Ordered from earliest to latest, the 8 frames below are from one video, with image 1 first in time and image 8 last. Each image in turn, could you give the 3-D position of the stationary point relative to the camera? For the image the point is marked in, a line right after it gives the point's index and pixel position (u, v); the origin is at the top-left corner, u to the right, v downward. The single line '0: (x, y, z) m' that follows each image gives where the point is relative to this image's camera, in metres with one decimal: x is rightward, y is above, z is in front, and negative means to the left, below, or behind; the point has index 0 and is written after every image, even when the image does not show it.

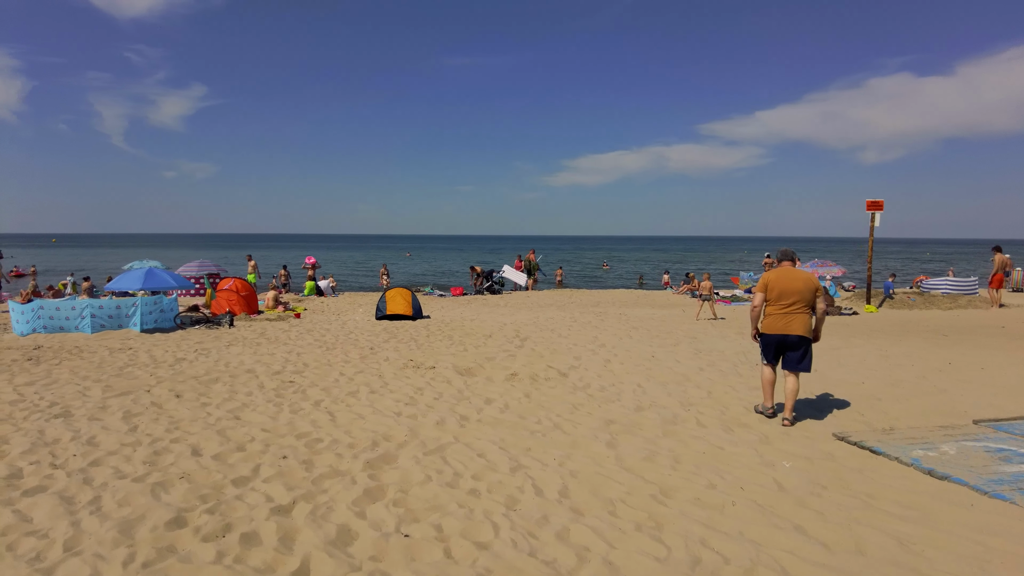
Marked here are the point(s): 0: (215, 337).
0: (-4.9, -0.8, +10.8) m
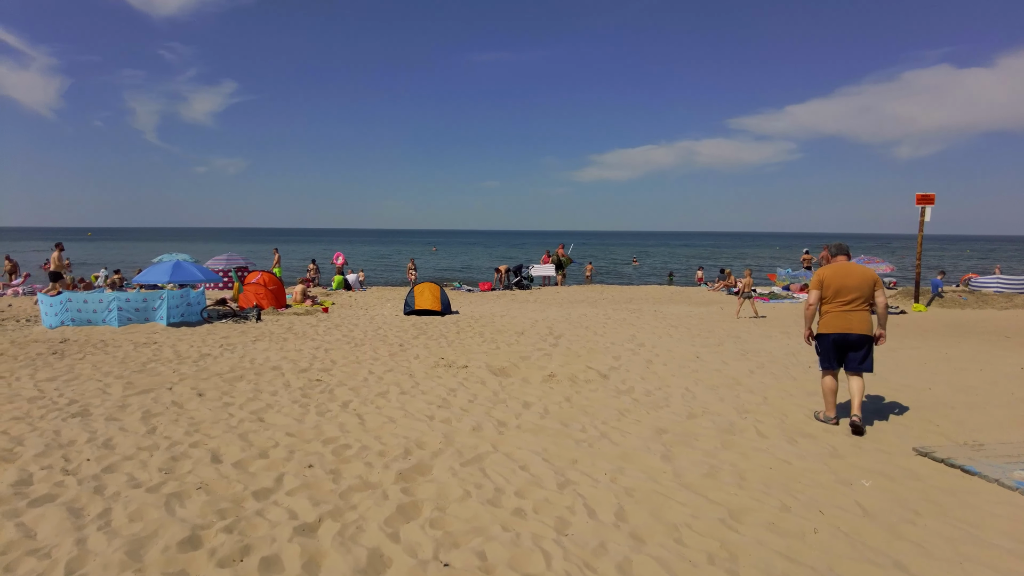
0: (-4.3, -0.7, +10.6) m
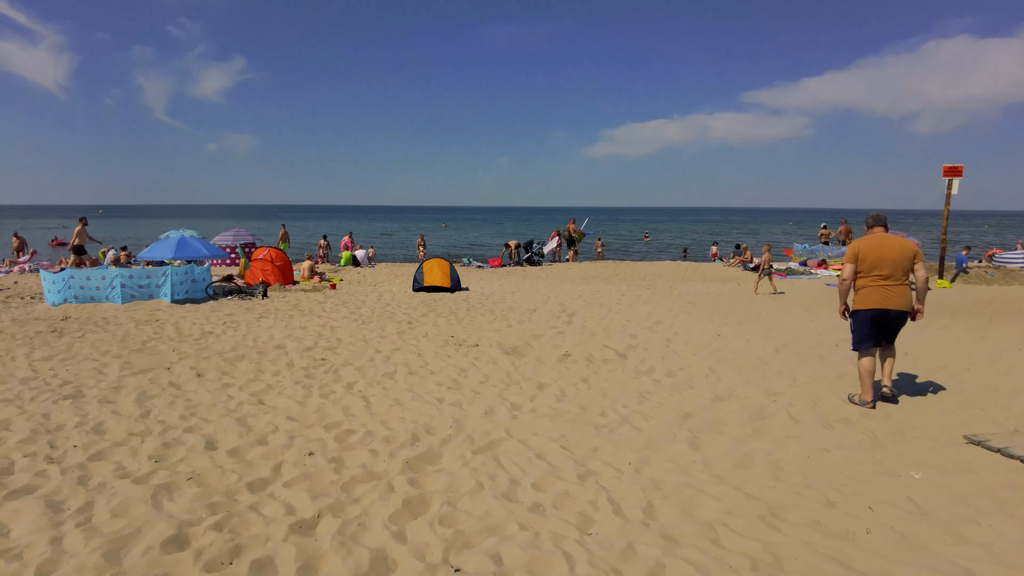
0: (-4.1, -0.3, +10.3) m
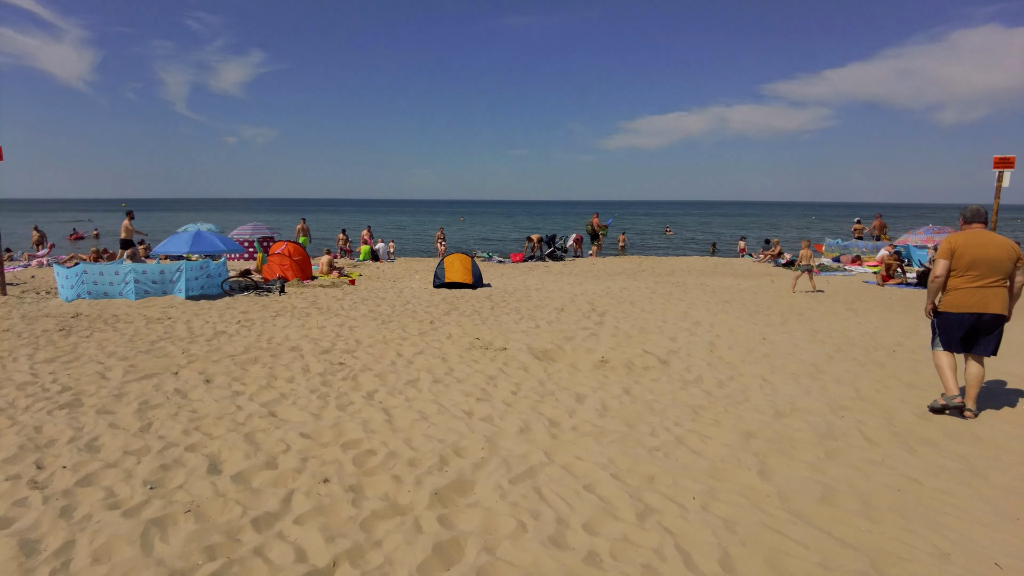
0: (-3.8, -0.3, +9.9) m
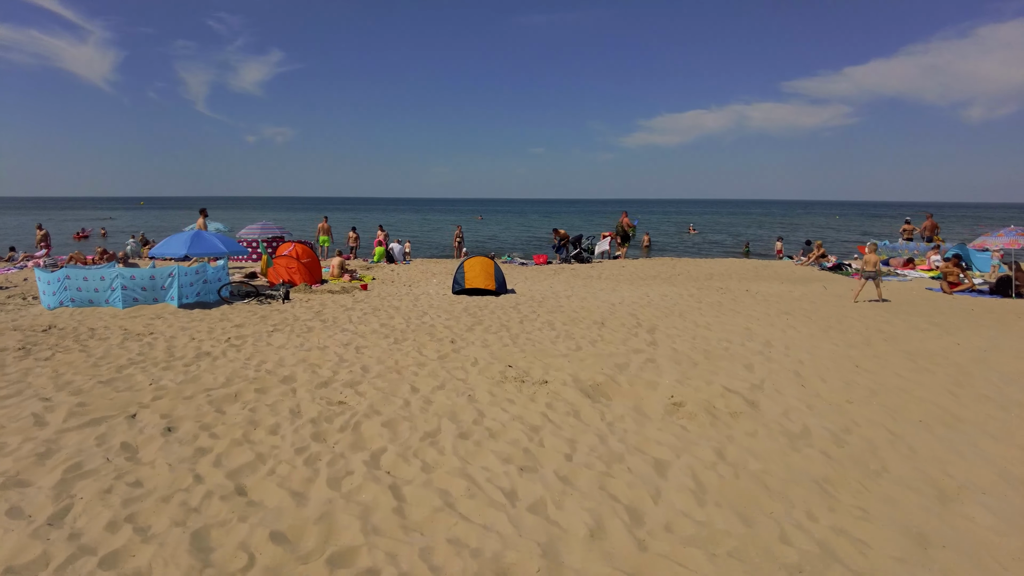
0: (-3.3, -0.4, +8.8) m
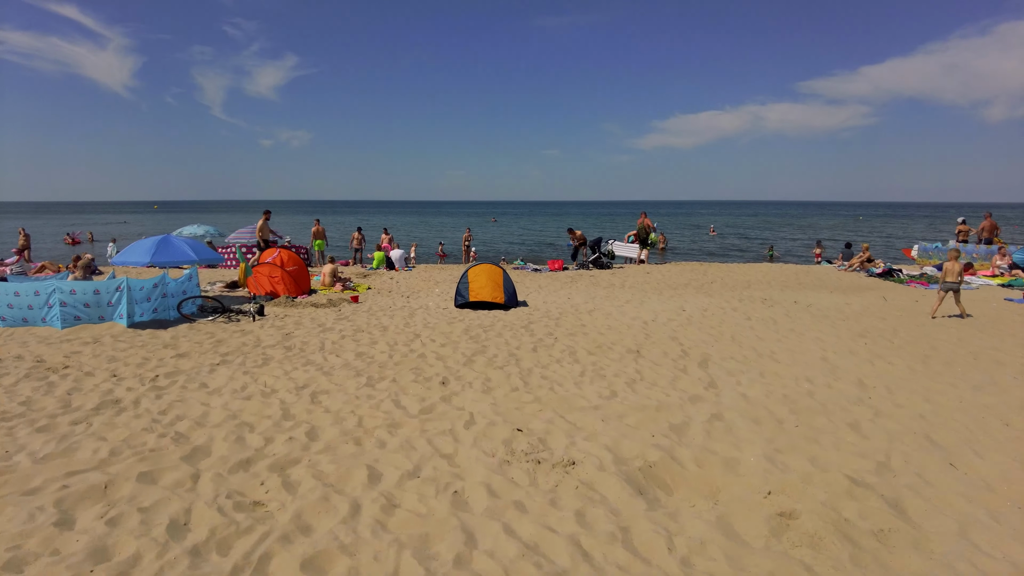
0: (-3.2, -0.6, +7.2) m
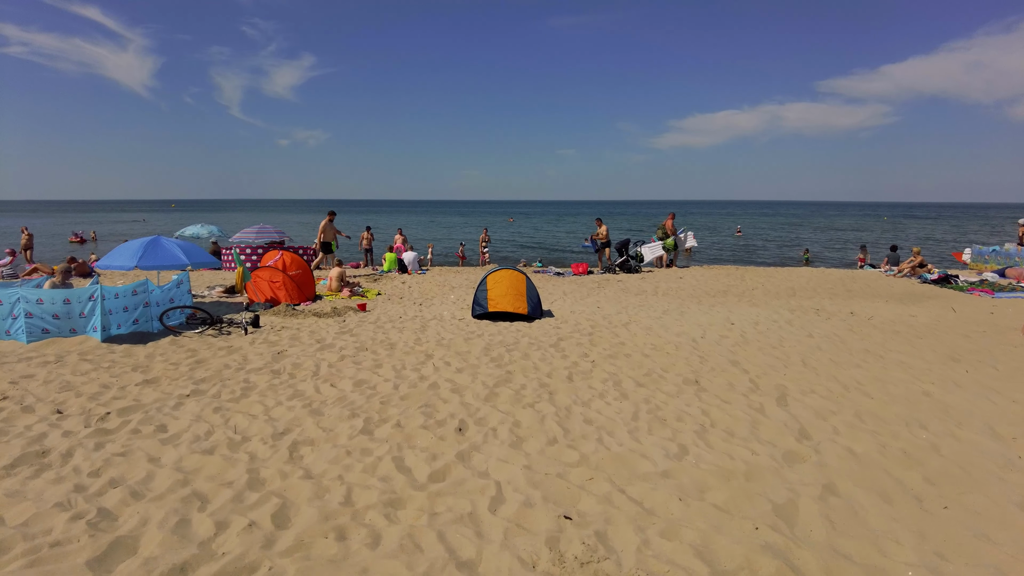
0: (-2.9, -0.7, +6.1) m
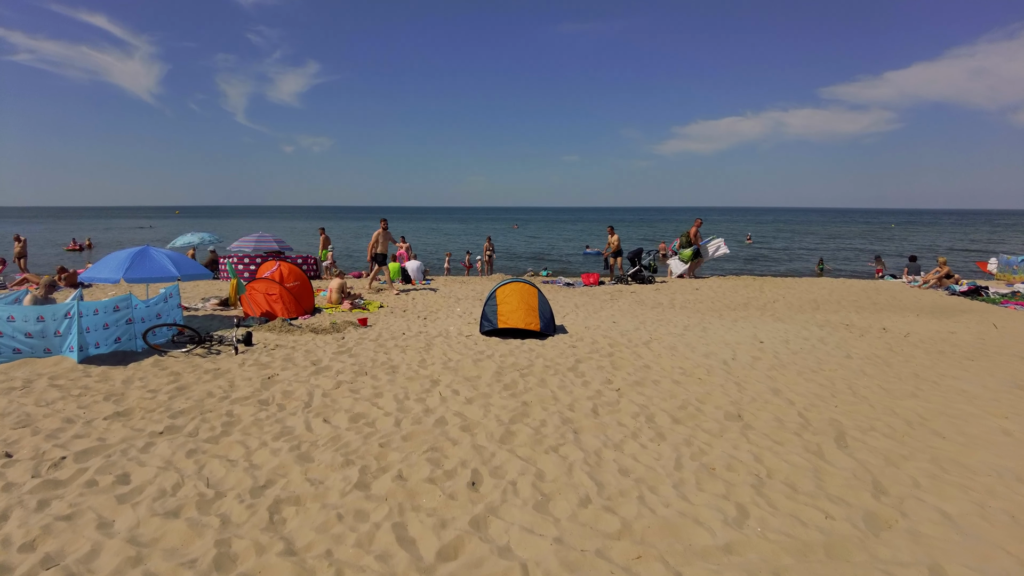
0: (-2.8, -0.9, +5.5) m
